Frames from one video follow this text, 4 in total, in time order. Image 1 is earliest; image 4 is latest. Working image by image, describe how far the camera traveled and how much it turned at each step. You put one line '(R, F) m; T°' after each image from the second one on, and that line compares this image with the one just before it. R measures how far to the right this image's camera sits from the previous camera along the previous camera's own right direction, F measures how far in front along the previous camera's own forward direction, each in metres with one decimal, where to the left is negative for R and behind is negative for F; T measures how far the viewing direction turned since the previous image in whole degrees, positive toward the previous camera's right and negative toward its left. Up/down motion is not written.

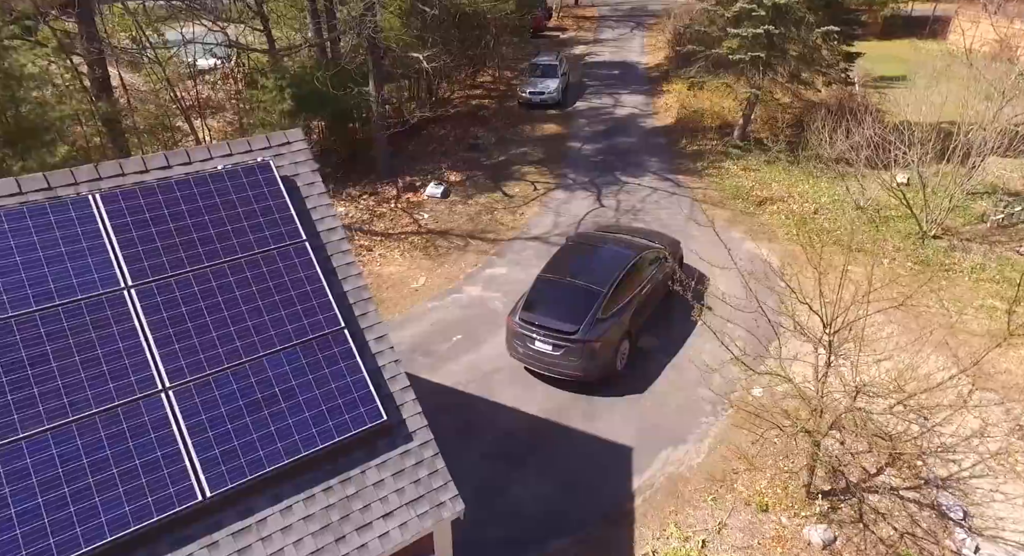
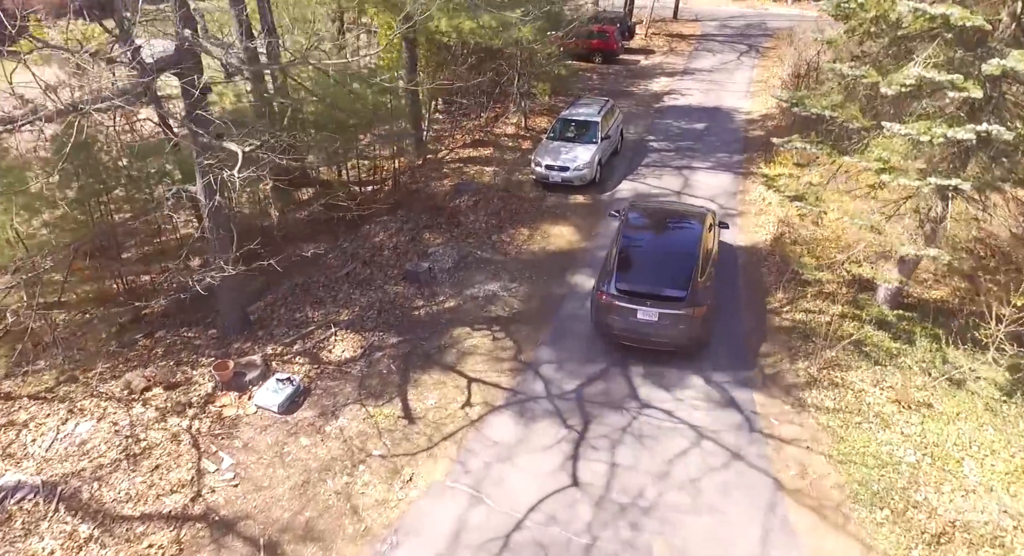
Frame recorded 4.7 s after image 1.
(+2.3, +7.4) m; -9°
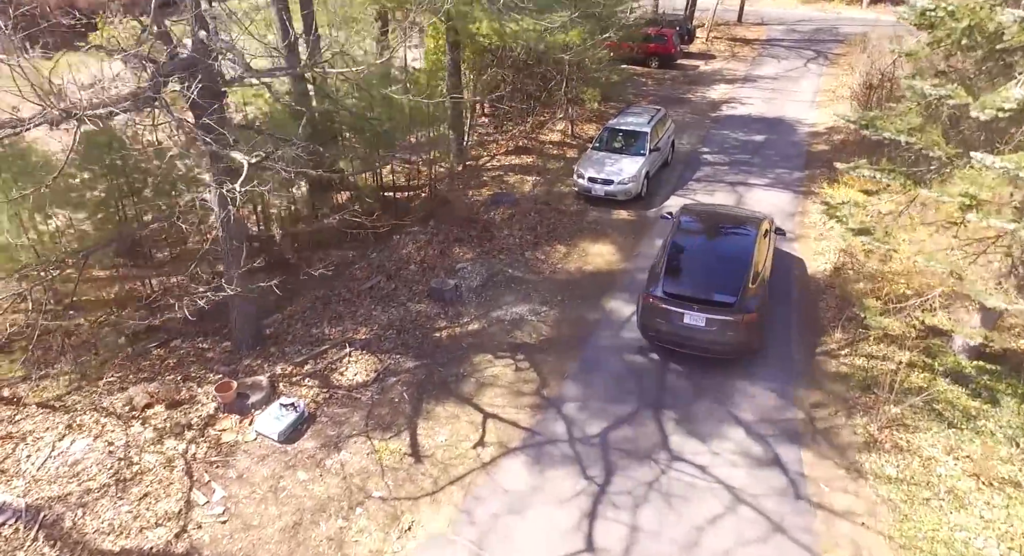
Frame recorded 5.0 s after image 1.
(+0.3, +0.7) m; -5°
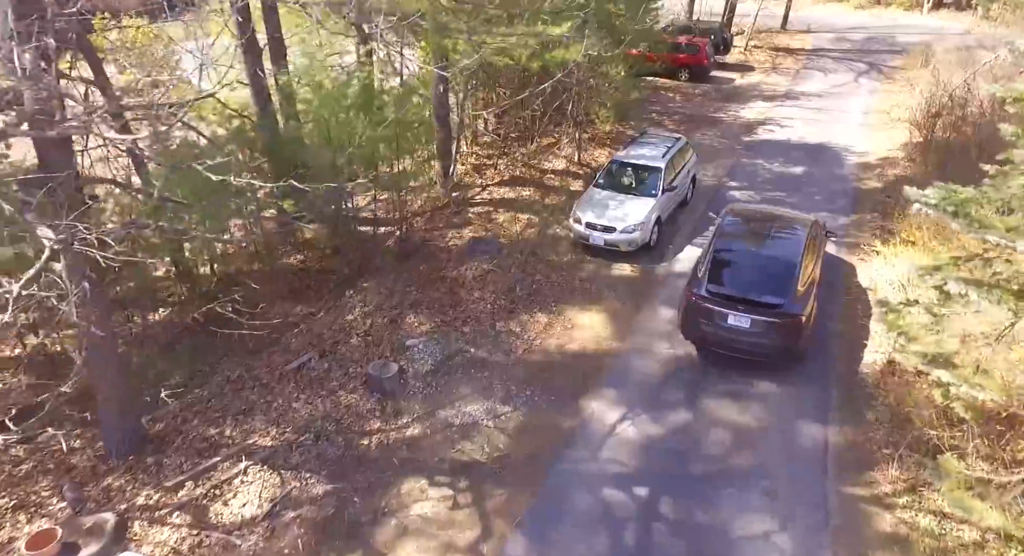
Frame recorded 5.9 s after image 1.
(+1.0, +2.2) m; -3°
